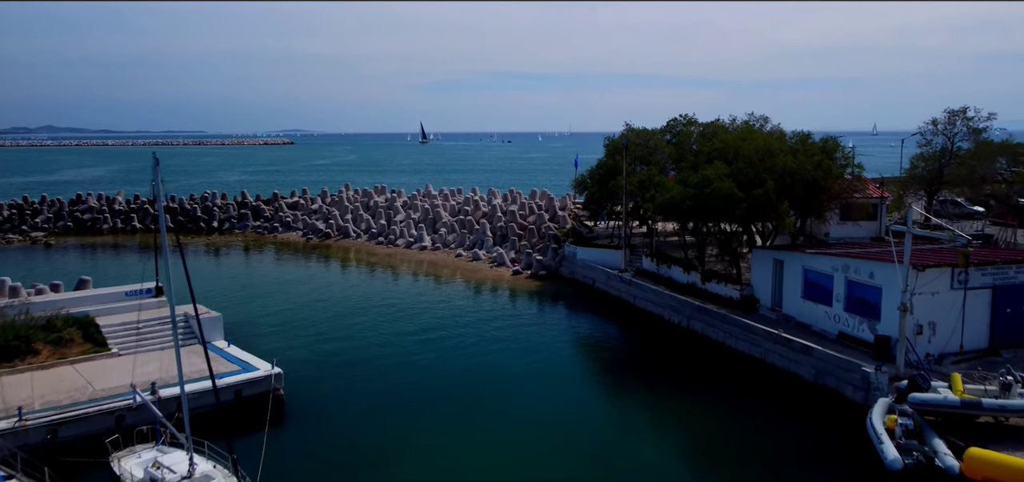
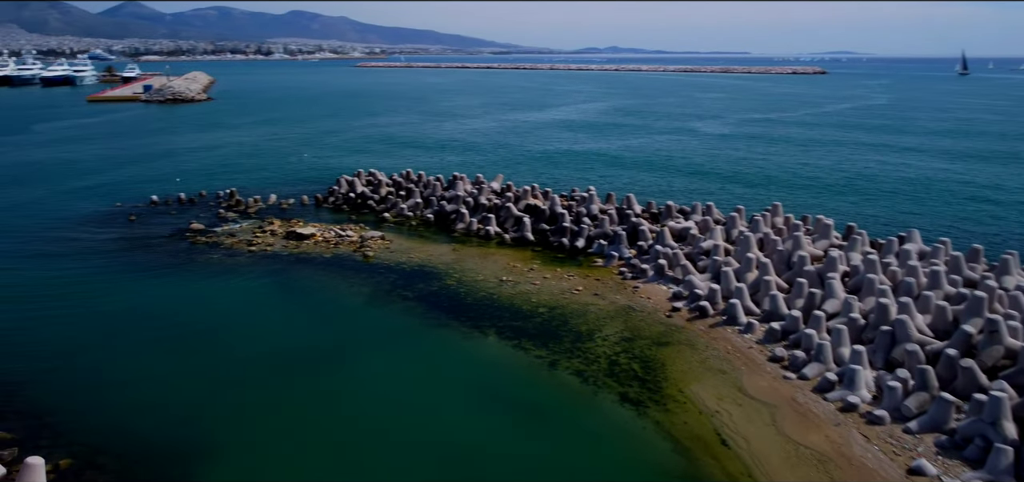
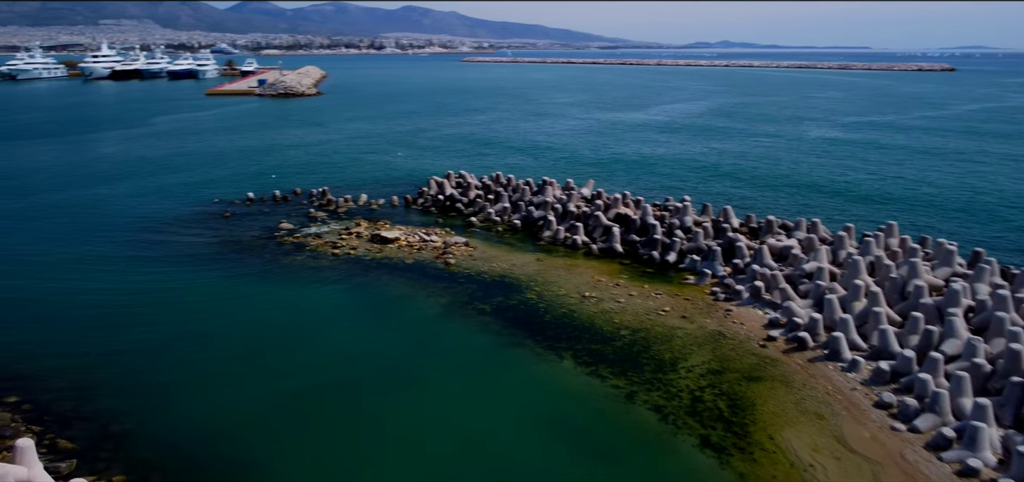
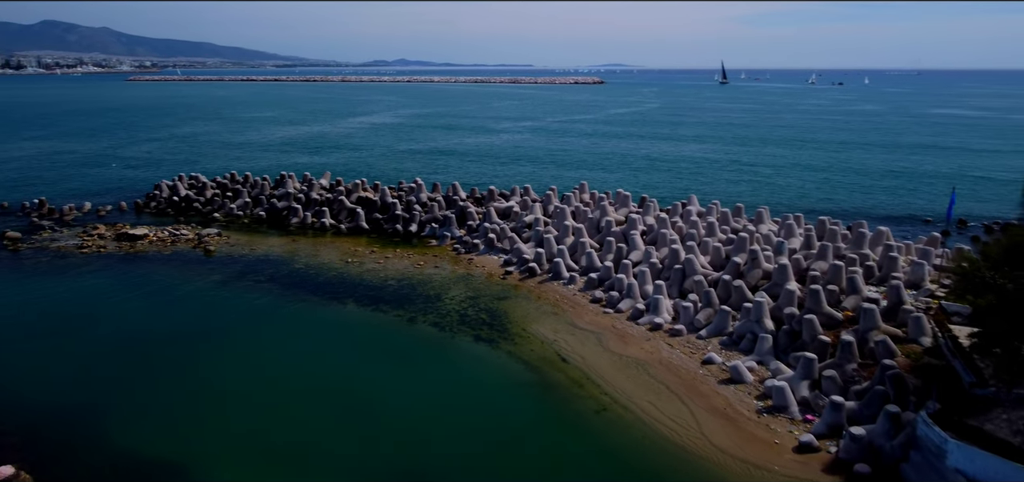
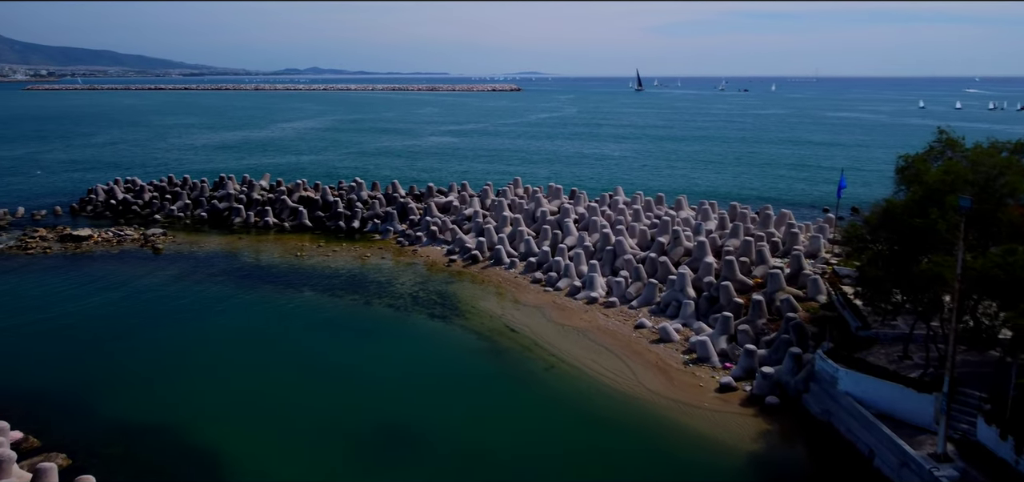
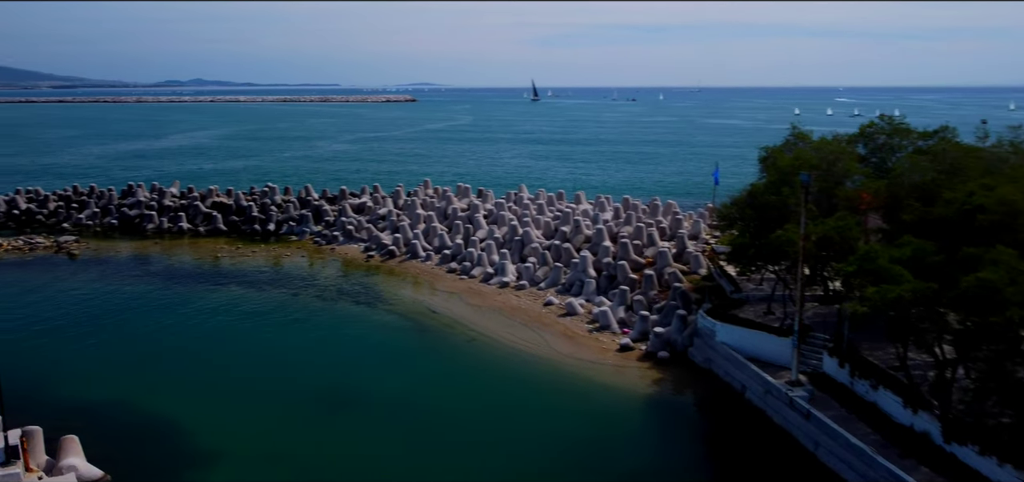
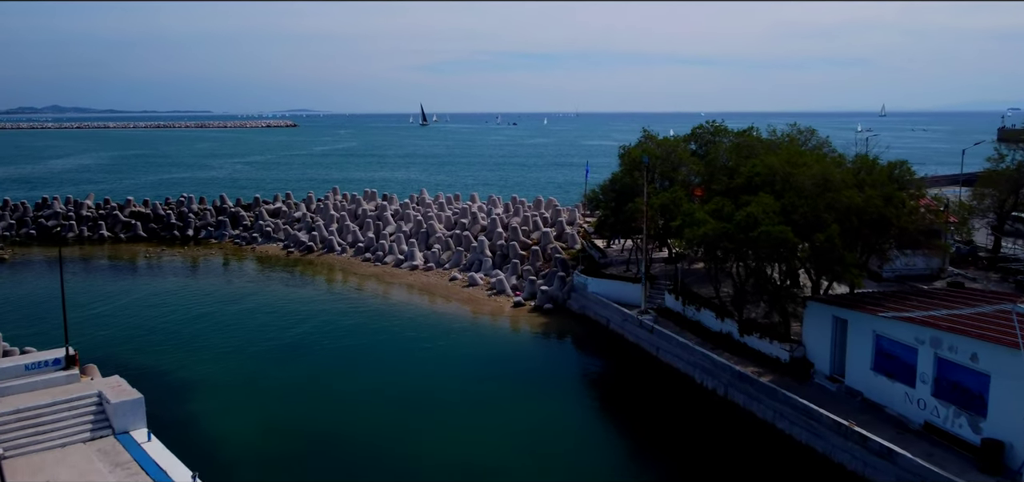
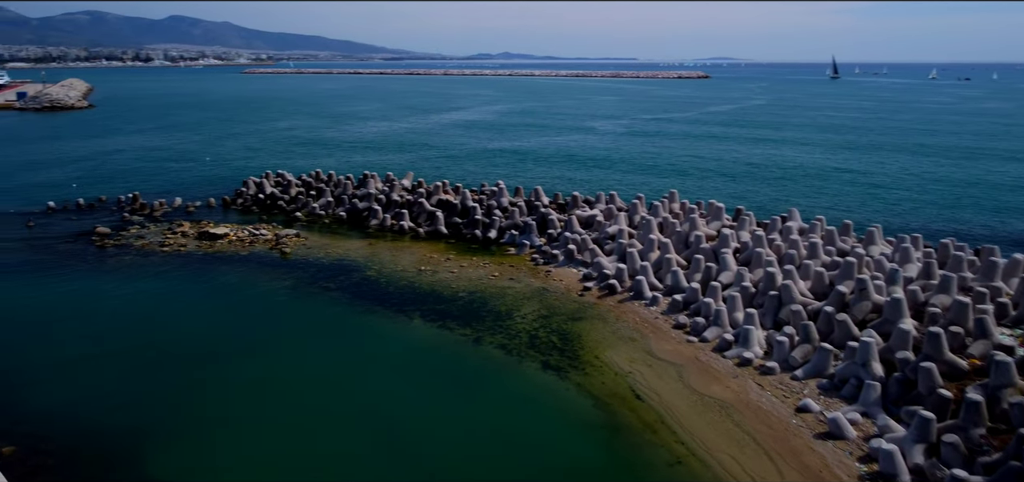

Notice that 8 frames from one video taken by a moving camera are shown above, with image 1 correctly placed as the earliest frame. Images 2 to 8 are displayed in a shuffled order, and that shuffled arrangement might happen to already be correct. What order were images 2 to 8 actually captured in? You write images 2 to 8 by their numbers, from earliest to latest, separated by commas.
7, 6, 5, 4, 8, 2, 3
